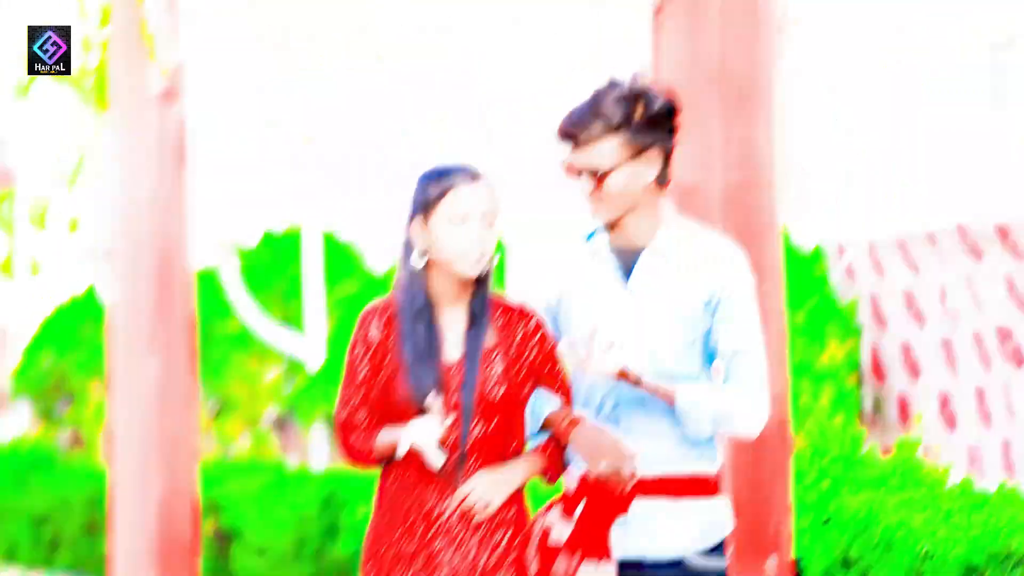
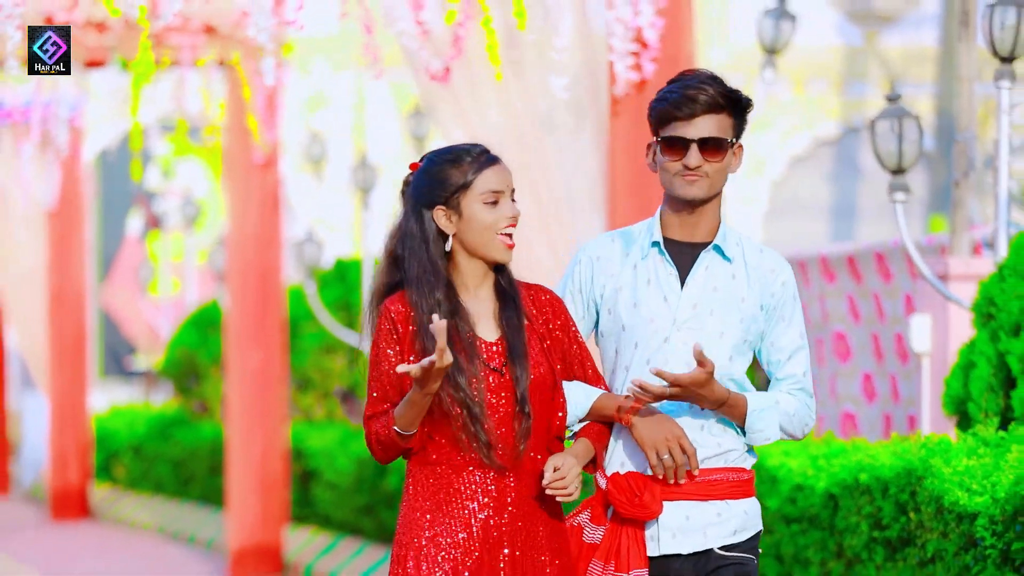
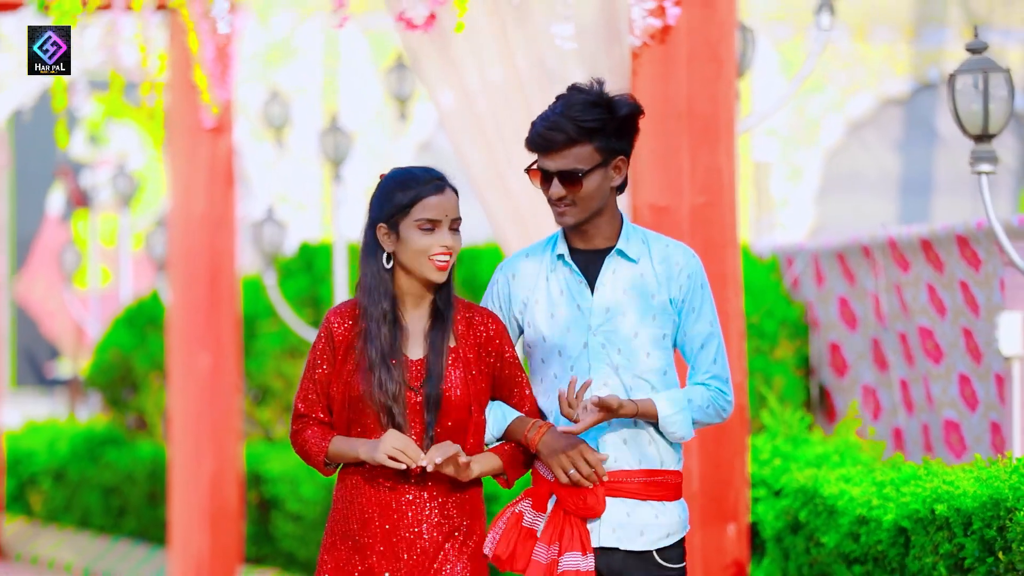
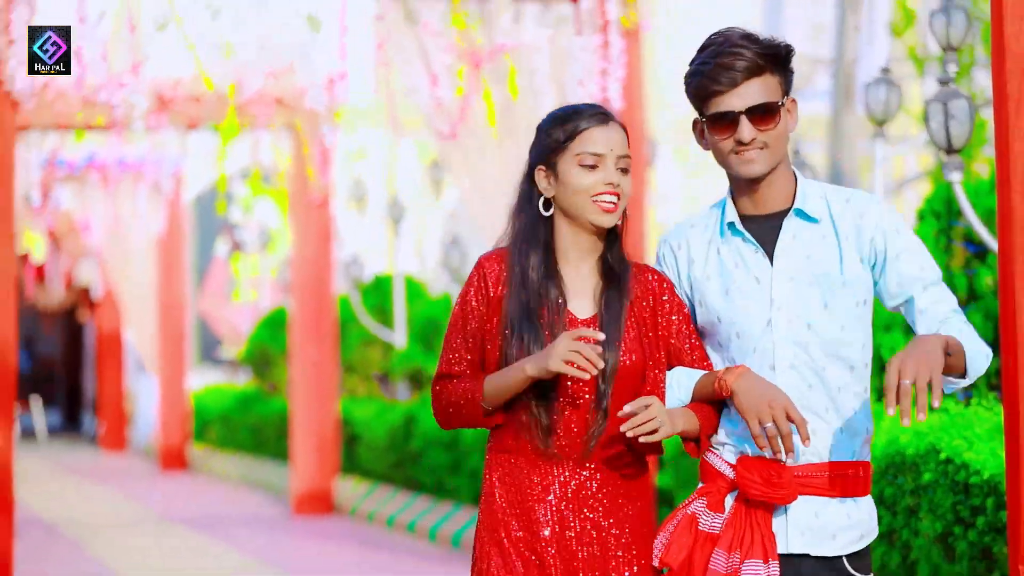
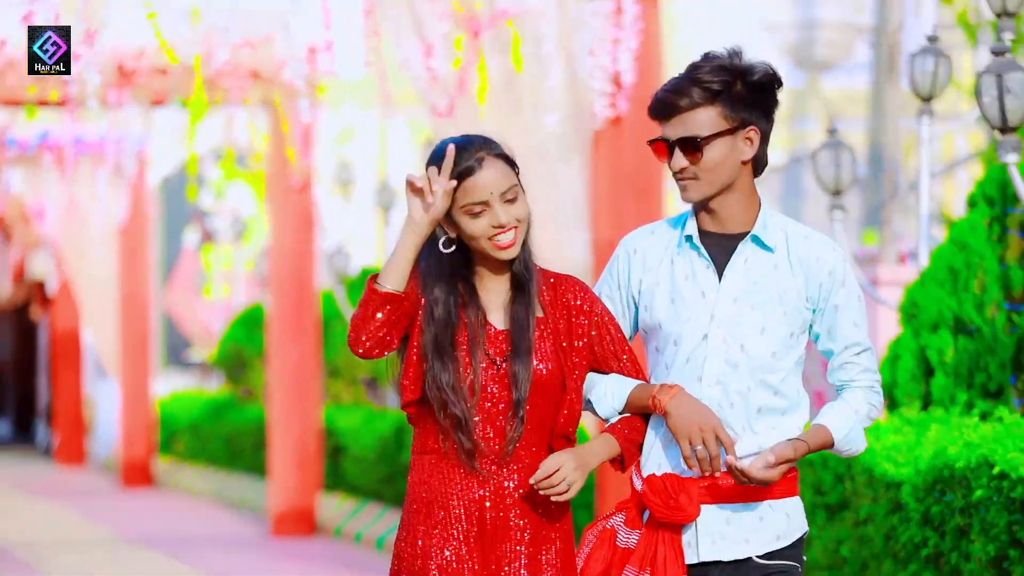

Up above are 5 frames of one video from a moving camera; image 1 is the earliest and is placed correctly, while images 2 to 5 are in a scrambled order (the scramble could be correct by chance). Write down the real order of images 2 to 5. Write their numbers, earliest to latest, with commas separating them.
3, 2, 5, 4
